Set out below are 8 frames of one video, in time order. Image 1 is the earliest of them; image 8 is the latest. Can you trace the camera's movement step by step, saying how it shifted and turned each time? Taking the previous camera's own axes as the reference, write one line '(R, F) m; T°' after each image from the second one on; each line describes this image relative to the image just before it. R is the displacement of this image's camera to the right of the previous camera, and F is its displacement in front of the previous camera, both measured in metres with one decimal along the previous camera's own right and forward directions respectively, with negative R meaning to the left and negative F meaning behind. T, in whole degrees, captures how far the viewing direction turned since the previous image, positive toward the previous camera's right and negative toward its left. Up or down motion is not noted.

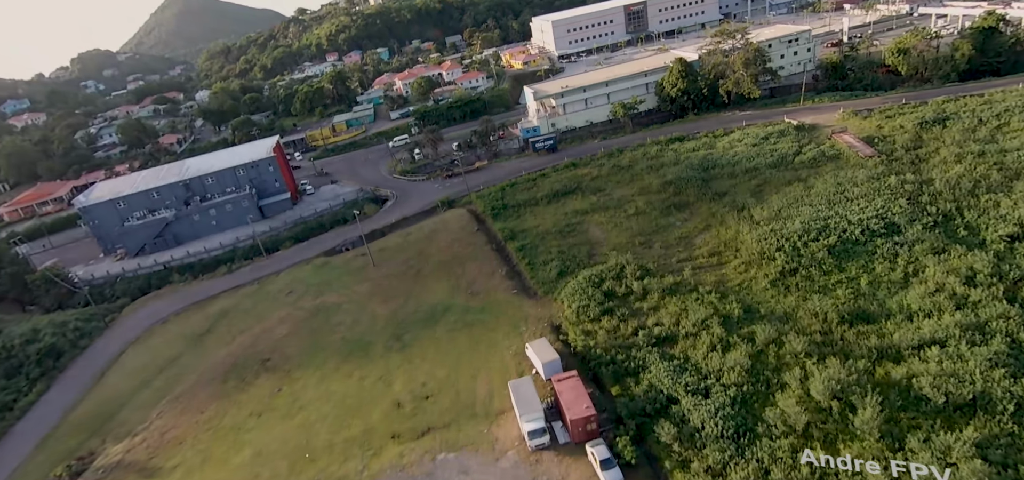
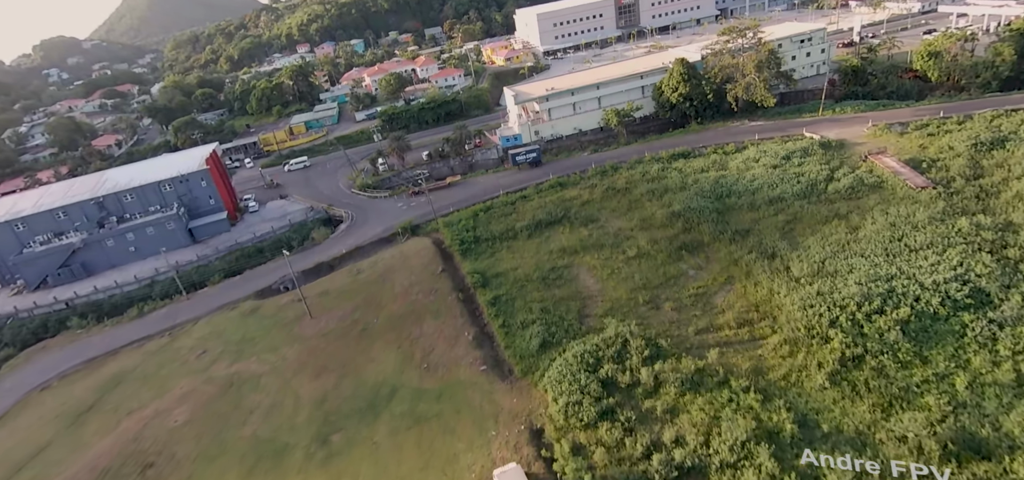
(+0.7, +6.8) m; +2°
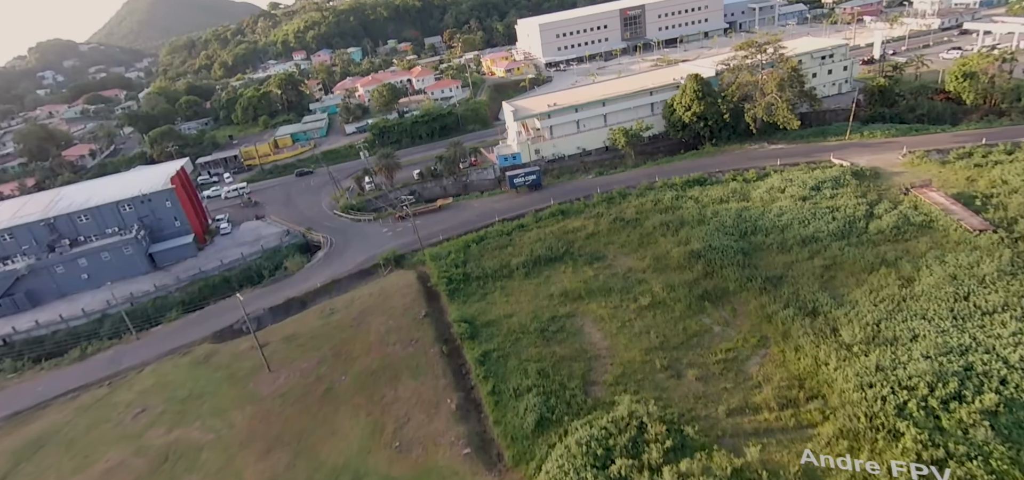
(+0.2, +3.9) m; 0°
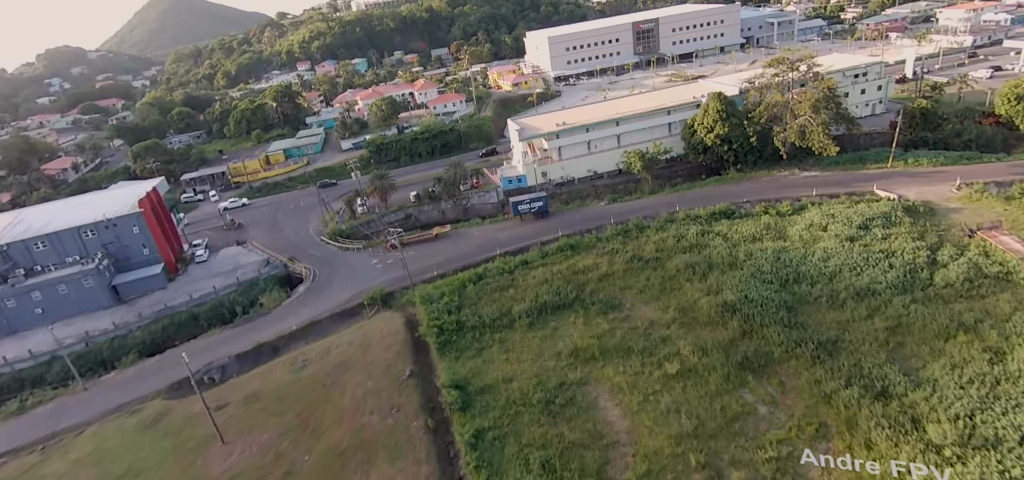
(+0.1, +3.8) m; -1°
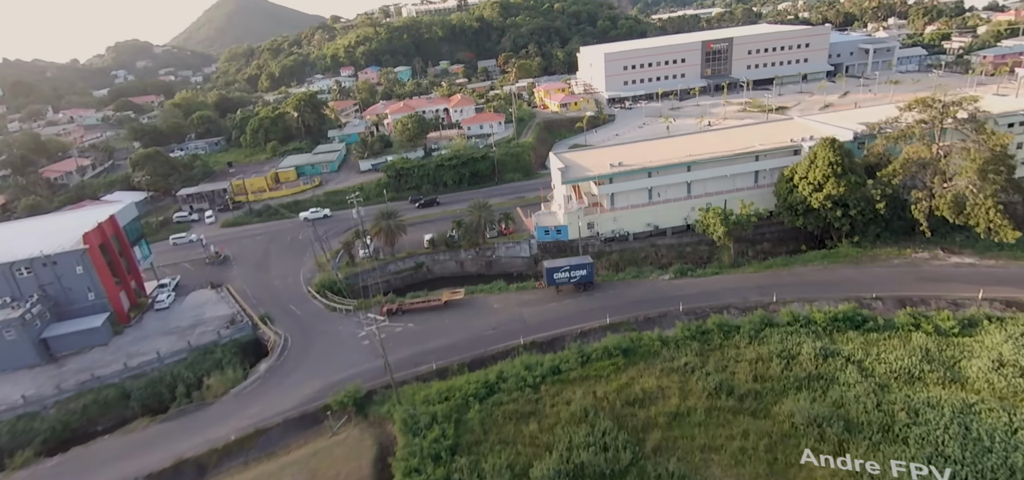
(+0.1, +8.5) m; -4°
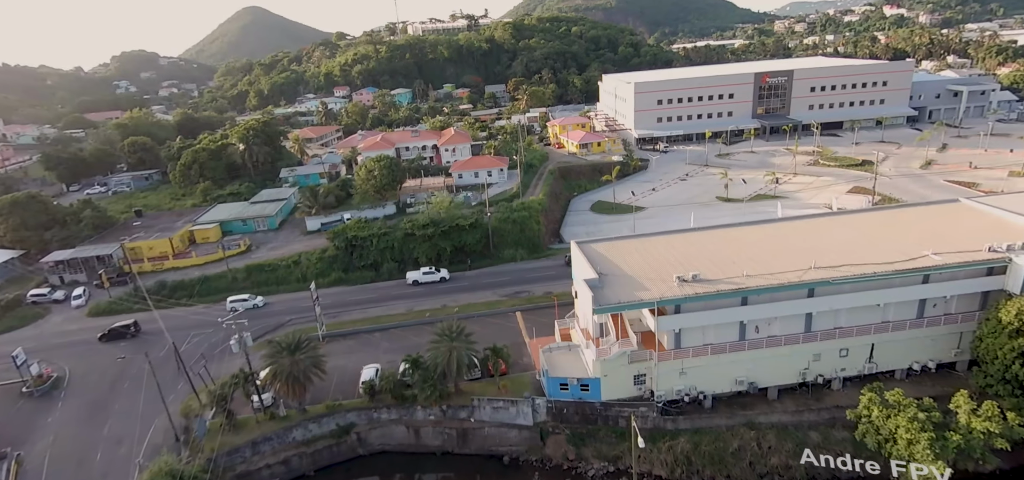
(+0.3, +14.0) m; -1°
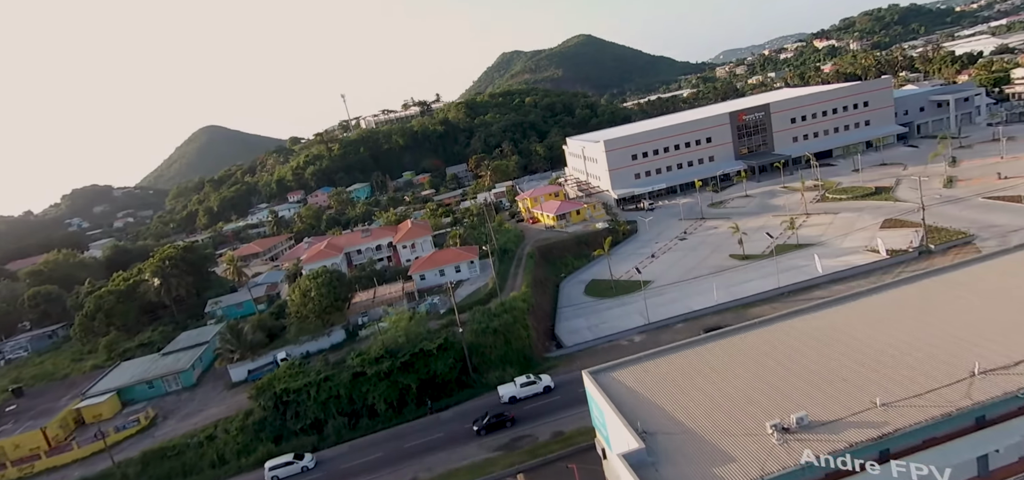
(+0.4, +7.4) m; +3°
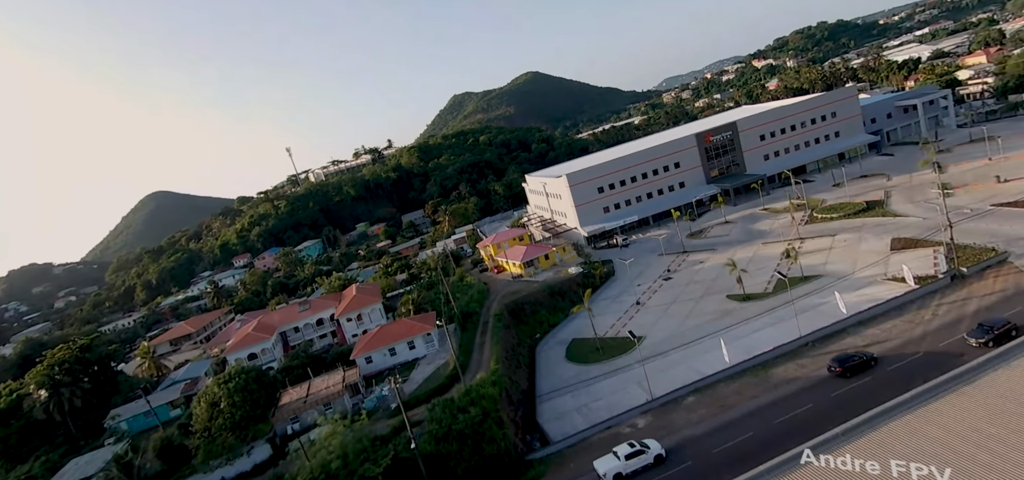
(+0.5, +5.5) m; +4°
